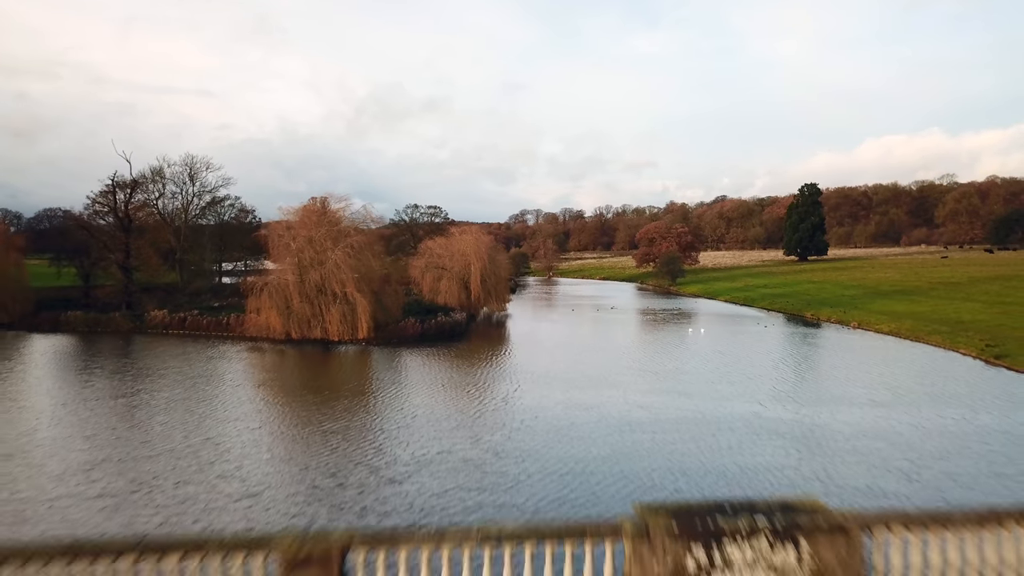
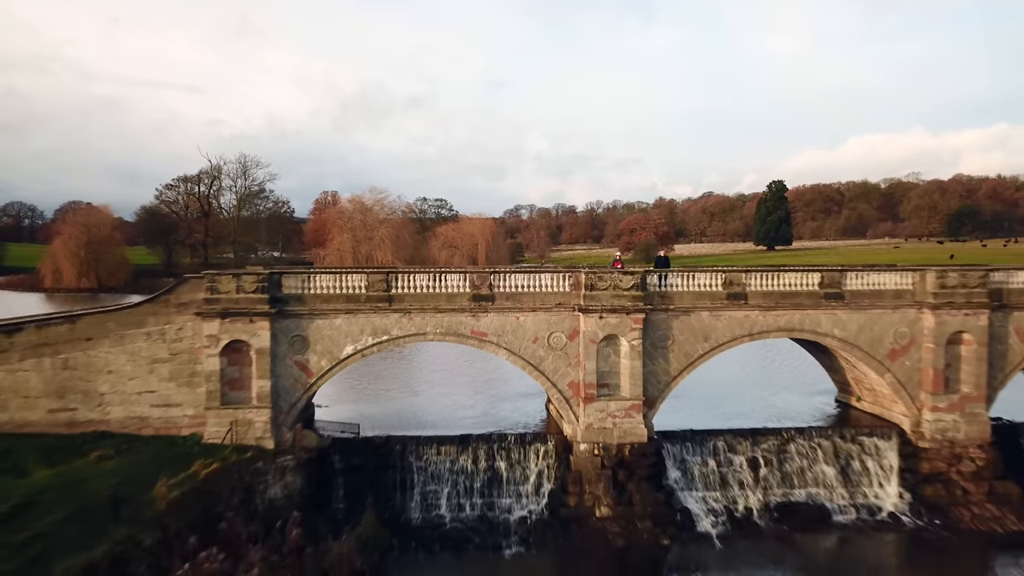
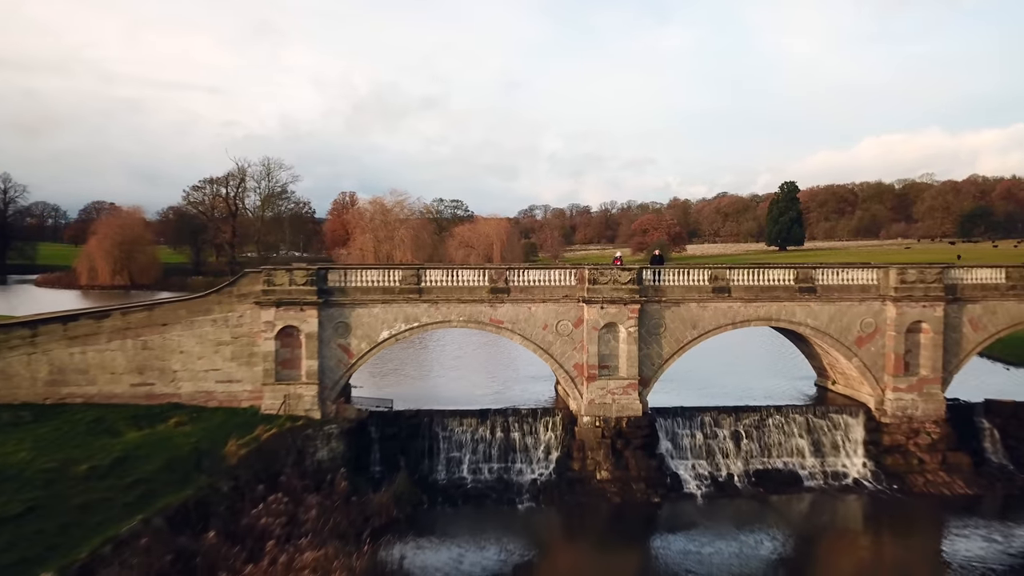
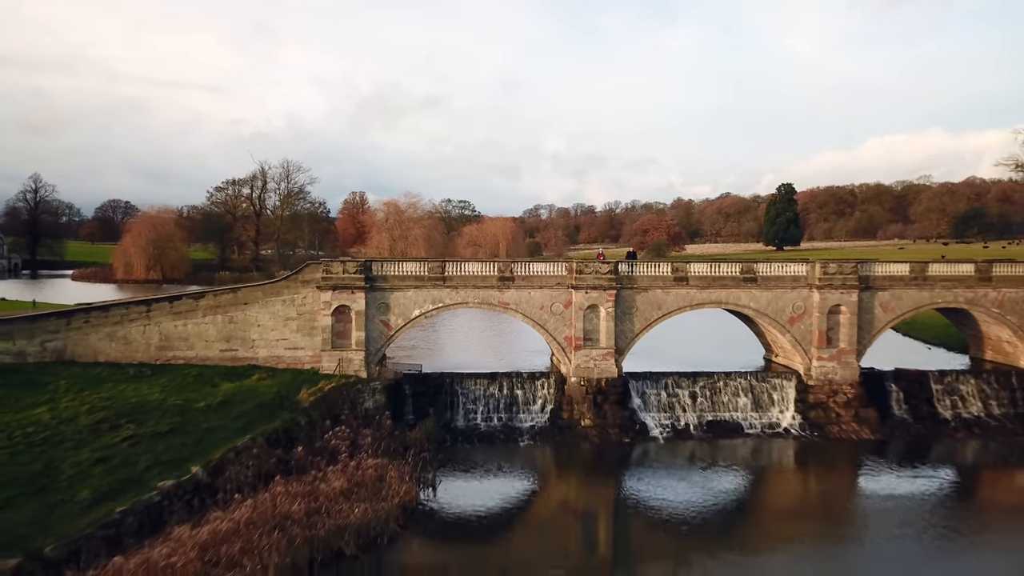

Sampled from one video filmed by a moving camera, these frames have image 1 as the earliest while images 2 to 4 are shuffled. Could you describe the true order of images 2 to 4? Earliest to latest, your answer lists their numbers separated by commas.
2, 3, 4
